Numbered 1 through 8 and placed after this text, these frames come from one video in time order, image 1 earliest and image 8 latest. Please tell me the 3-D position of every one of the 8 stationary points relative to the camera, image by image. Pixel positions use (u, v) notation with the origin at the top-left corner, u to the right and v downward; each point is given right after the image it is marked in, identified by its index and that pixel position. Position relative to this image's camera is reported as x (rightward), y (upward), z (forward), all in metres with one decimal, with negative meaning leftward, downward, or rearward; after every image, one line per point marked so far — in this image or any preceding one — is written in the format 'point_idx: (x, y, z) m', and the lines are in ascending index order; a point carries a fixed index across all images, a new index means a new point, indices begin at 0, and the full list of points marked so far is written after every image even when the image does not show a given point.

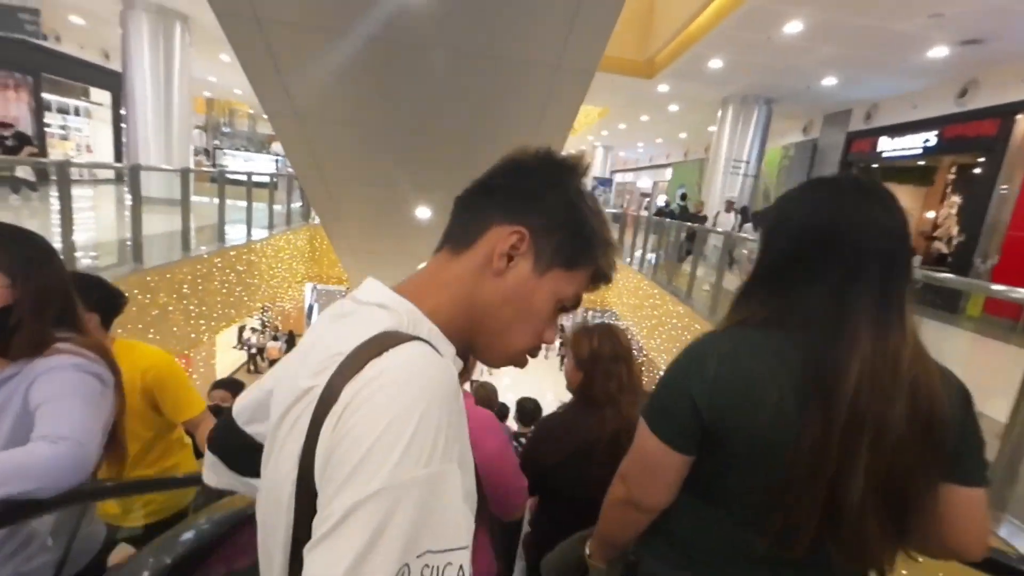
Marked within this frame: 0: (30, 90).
0: (-7.4, +3.0, +7.9) m
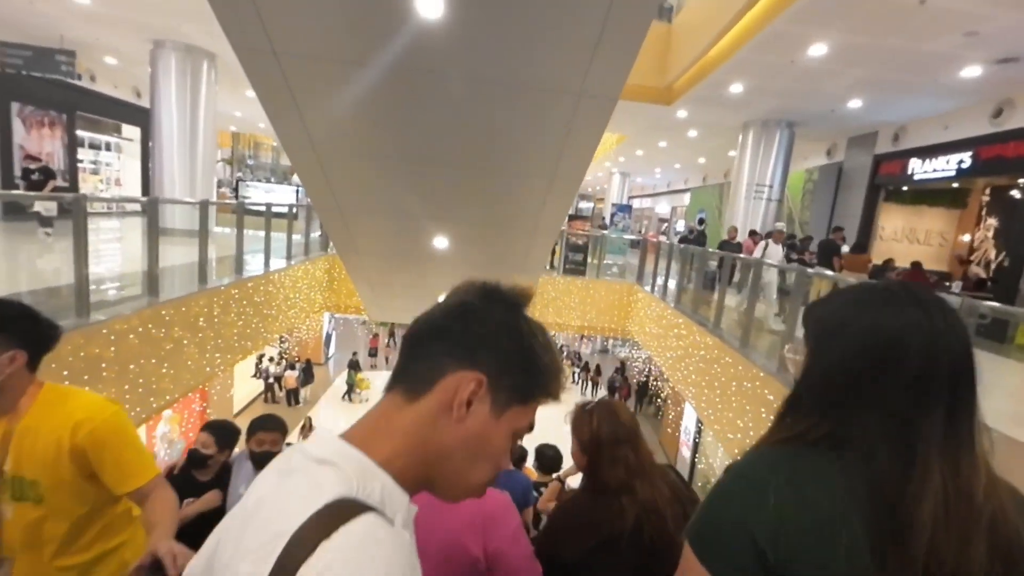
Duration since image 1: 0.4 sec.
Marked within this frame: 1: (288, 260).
0: (-7.1, +2.5, +8.2) m
1: (-3.4, +0.4, +7.7) m
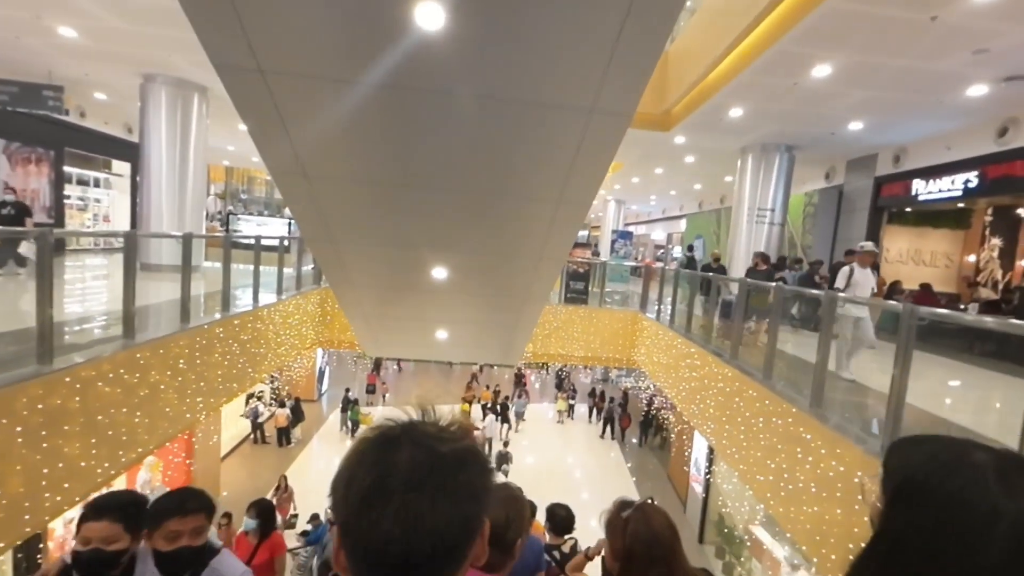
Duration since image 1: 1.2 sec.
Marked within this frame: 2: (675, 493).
0: (-7.1, +1.9, +8.0) m
1: (-3.4, -0.1, +7.4) m
2: (+3.4, -4.3, +10.9) m
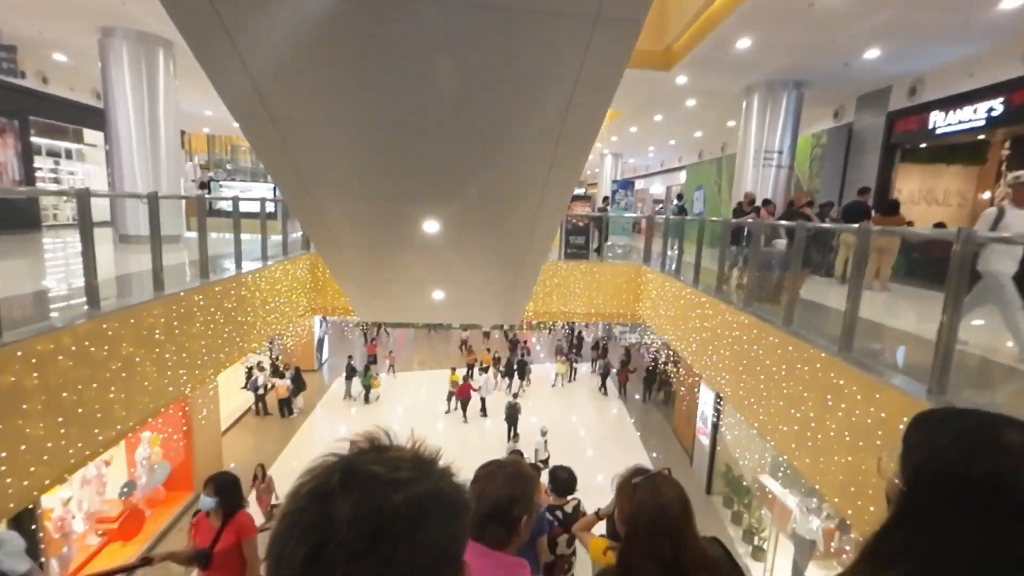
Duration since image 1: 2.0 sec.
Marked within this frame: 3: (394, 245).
0: (-7.3, +2.3, +7.5) m
1: (-3.4, +0.4, +7.1) m
2: (+3.6, -3.3, +10.9) m
3: (-1.1, +0.4, +4.8) m
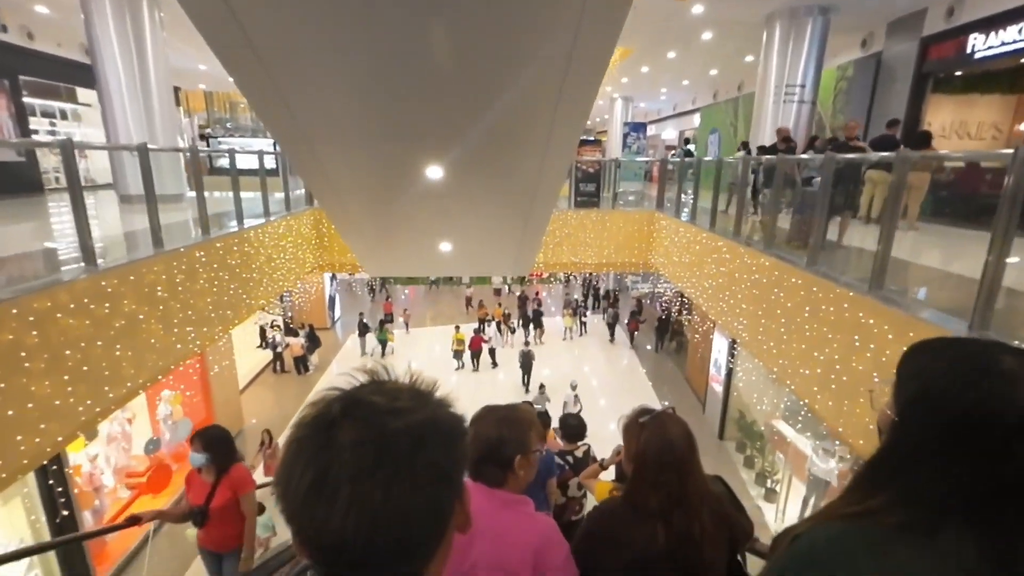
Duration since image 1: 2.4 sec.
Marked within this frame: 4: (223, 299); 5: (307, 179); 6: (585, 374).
0: (-7.2, +2.8, +7.3) m
1: (-3.3, +1.0, +7.0) m
2: (+3.8, -2.2, +11.0) m
3: (-1.1, +0.8, +4.6) m
4: (-3.1, -0.1, +5.6) m
5: (-1.7, +0.9, +4.3) m
6: (+1.7, -2.0, +11.9) m
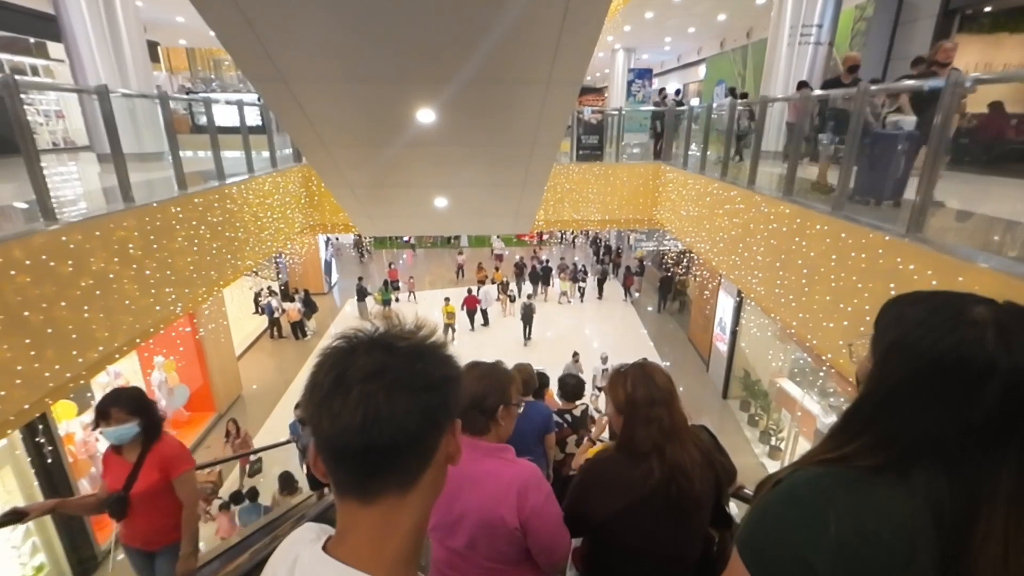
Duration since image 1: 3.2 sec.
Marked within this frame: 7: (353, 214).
0: (-7.2, +3.2, +6.9) m
1: (-3.3, +1.4, +6.7) m
2: (+3.9, -1.4, +10.9) m
3: (-1.1, +1.2, +4.3) m
4: (-3.1, +0.3, +5.4) m
5: (-1.7, +1.2, +4.0) m
6: (+1.7, -1.1, +11.7) m
7: (-1.9, +0.9, +6.2) m
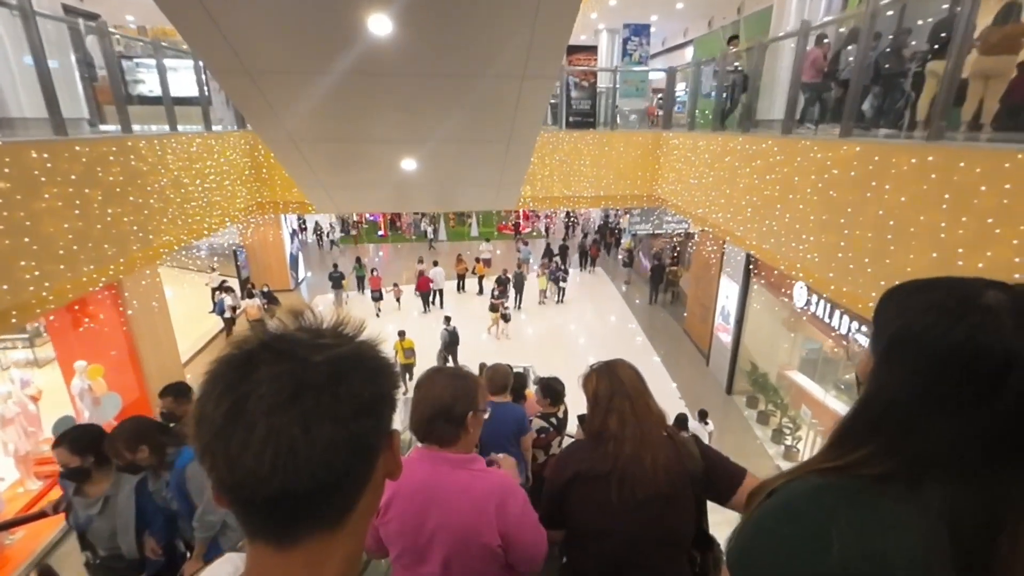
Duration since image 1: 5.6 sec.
0: (-7.5, +3.3, +5.8) m
1: (-3.5, +1.5, +5.8) m
2: (+3.5, -1.2, +10.2) m
3: (-1.2, +1.3, +3.5) m
4: (-3.3, +0.4, +4.4) m
5: (-1.8, +1.3, +3.1) m
6: (+1.3, -0.9, +11.0) m
7: (-2.1, +1.0, +5.3) m
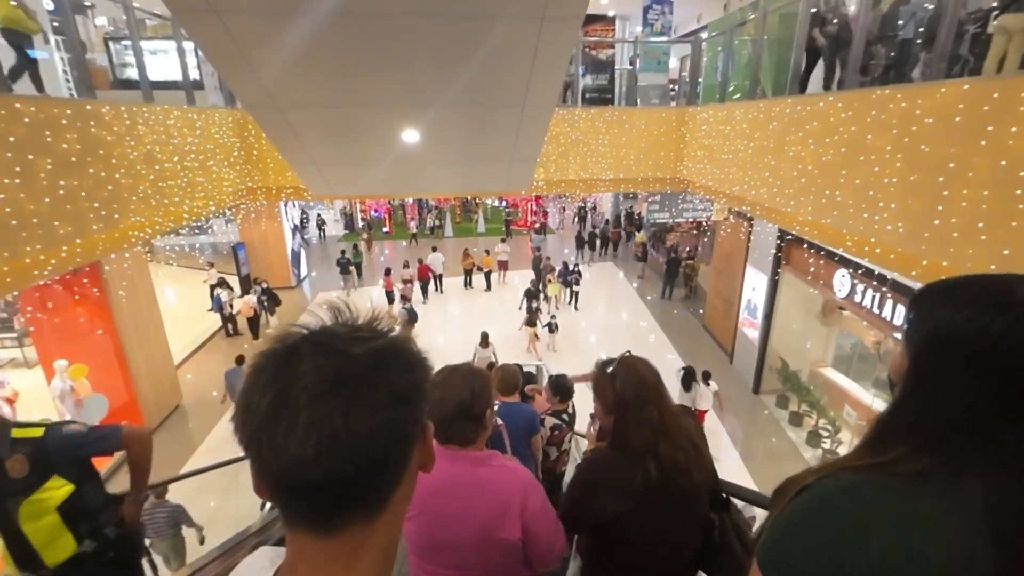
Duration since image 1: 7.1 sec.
0: (-7.3, +3.3, +5.5) m
1: (-3.4, +1.6, +5.3) m
2: (+3.7, -1.0, +9.7) m
3: (-1.1, +1.4, +3.0) m
4: (-3.1, +0.4, +4.0) m
5: (-1.7, +1.4, +2.7) m
6: (+1.5, -0.8, +10.5) m
7: (-2.0, +1.1, +4.9) m
